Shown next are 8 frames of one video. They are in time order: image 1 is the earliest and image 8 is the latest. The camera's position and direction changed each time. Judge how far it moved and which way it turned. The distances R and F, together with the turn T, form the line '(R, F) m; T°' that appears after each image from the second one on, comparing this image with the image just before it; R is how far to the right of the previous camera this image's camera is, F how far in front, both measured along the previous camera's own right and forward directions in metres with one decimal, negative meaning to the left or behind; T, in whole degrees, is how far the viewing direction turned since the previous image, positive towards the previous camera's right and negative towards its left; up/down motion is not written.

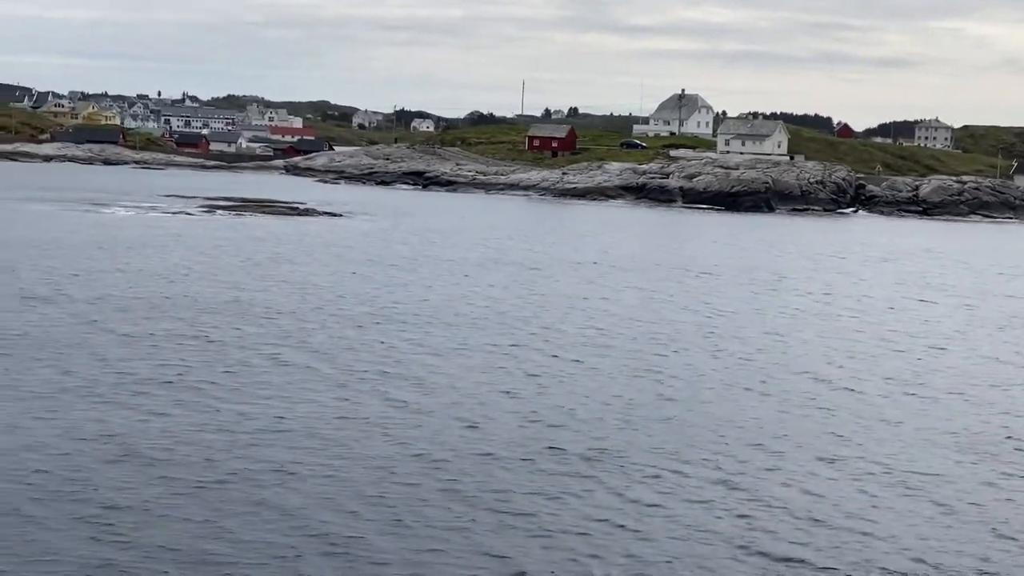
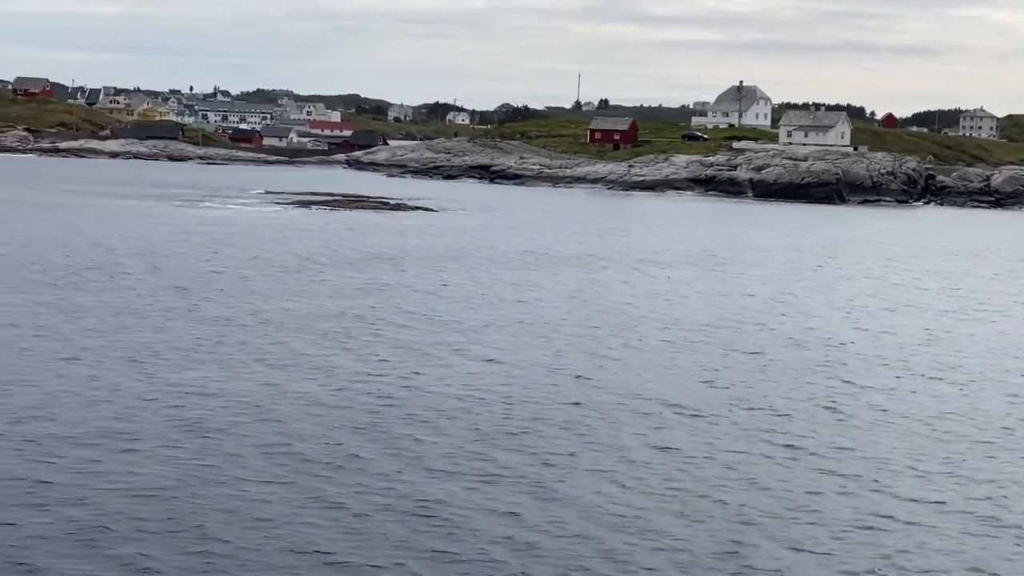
(-3.1, 0.0) m; 0°
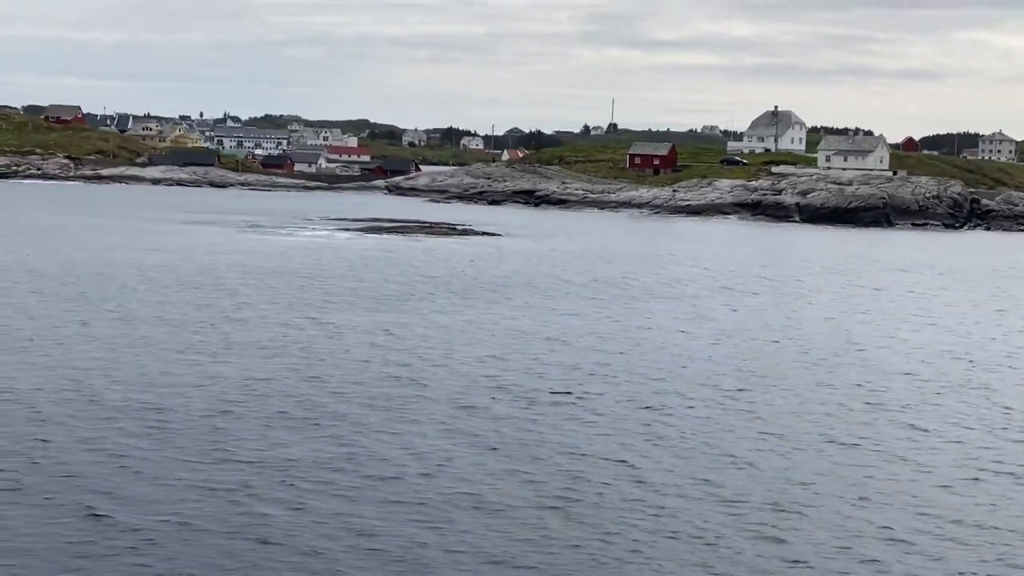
(-3.1, 0.0) m; 0°
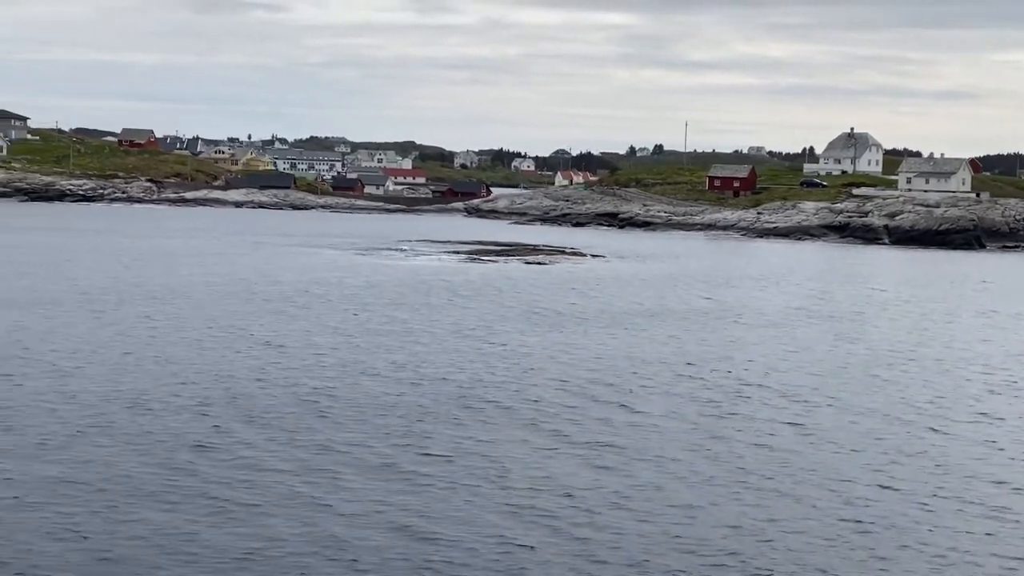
(-3.4, 0.0) m; -1°
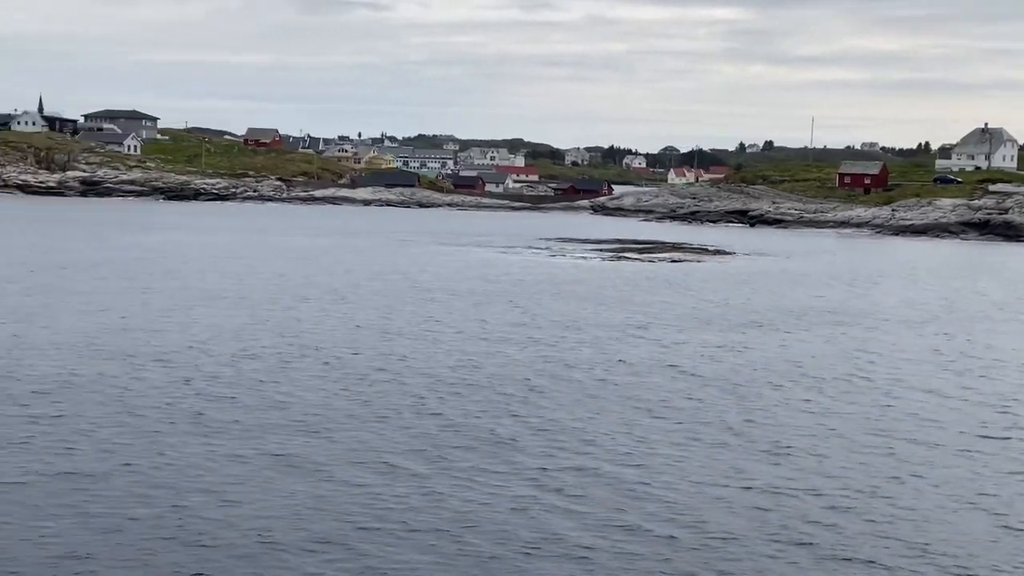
(-1.9, -0.1) m; -4°
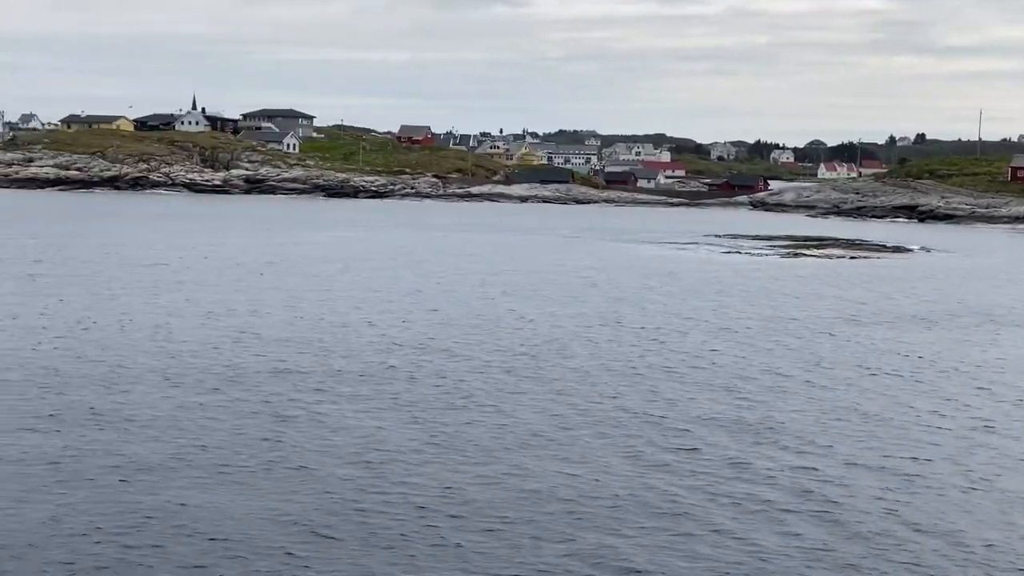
(-1.6, +0.4) m; -5°
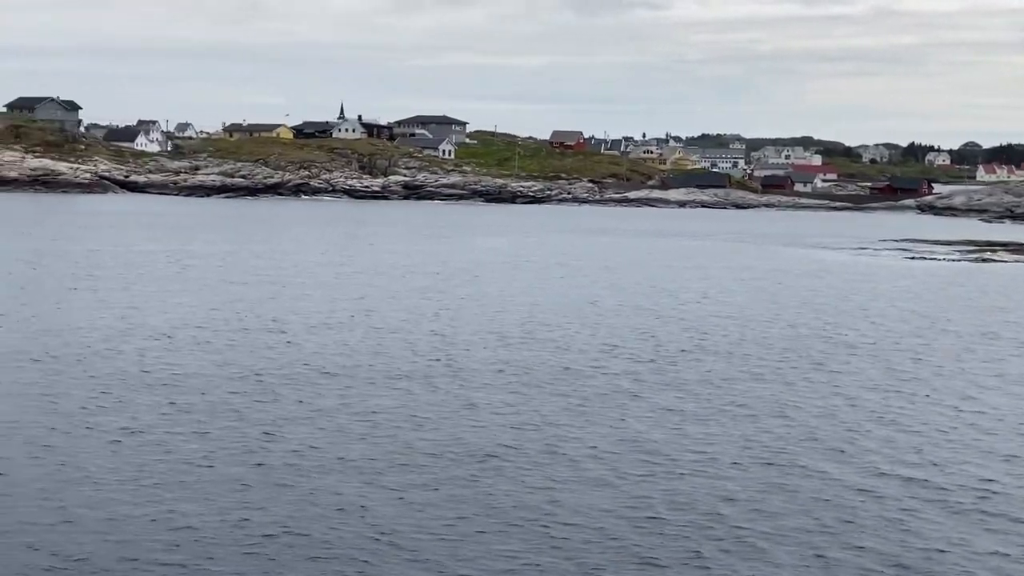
(-1.7, +0.5) m; -5°
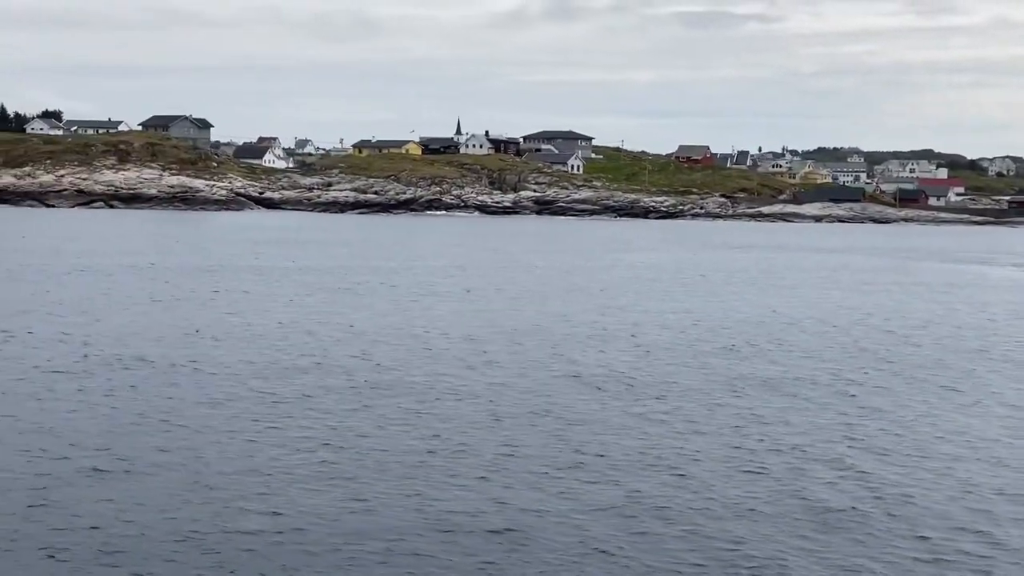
(-2.2, +0.7) m; -4°
